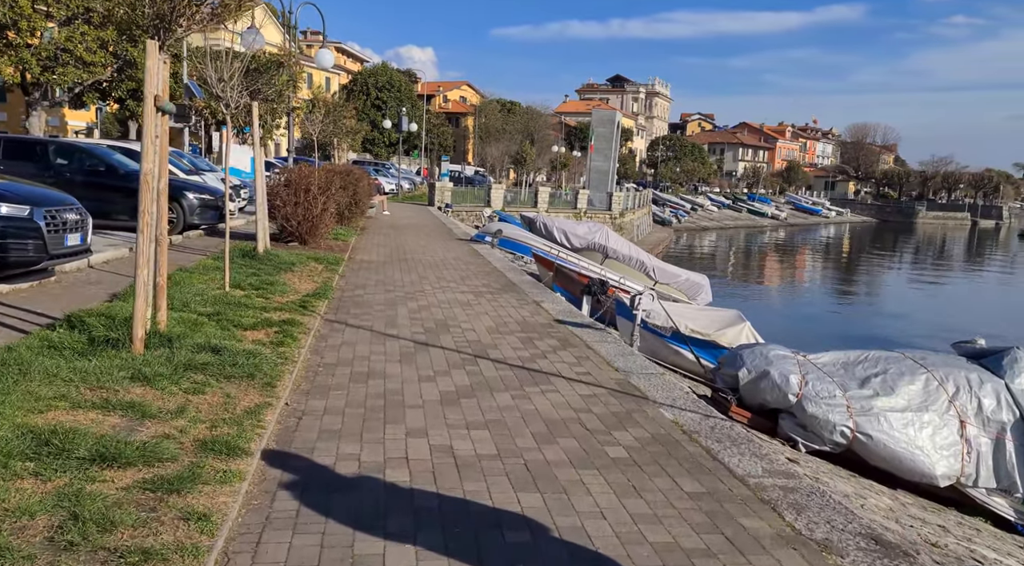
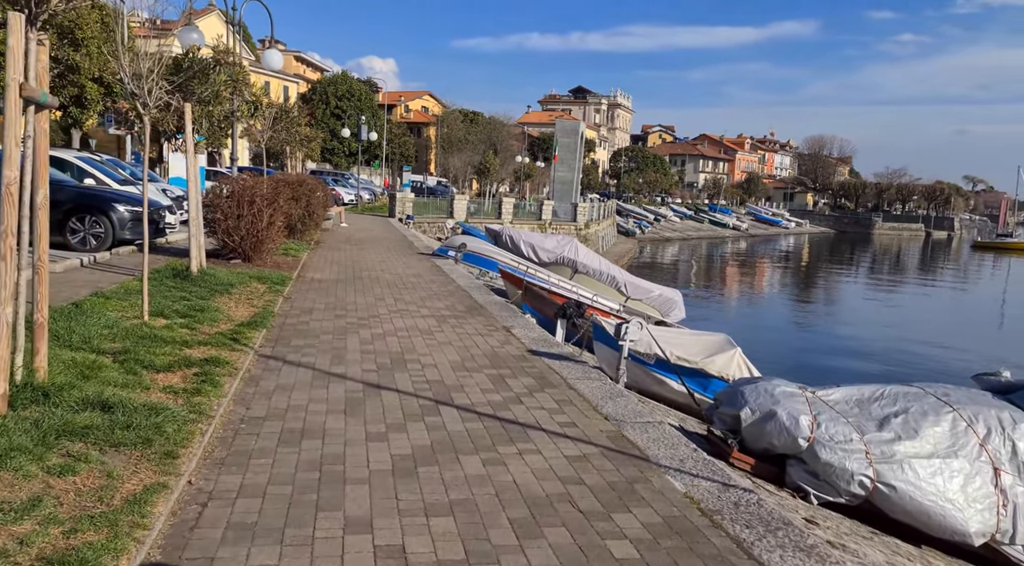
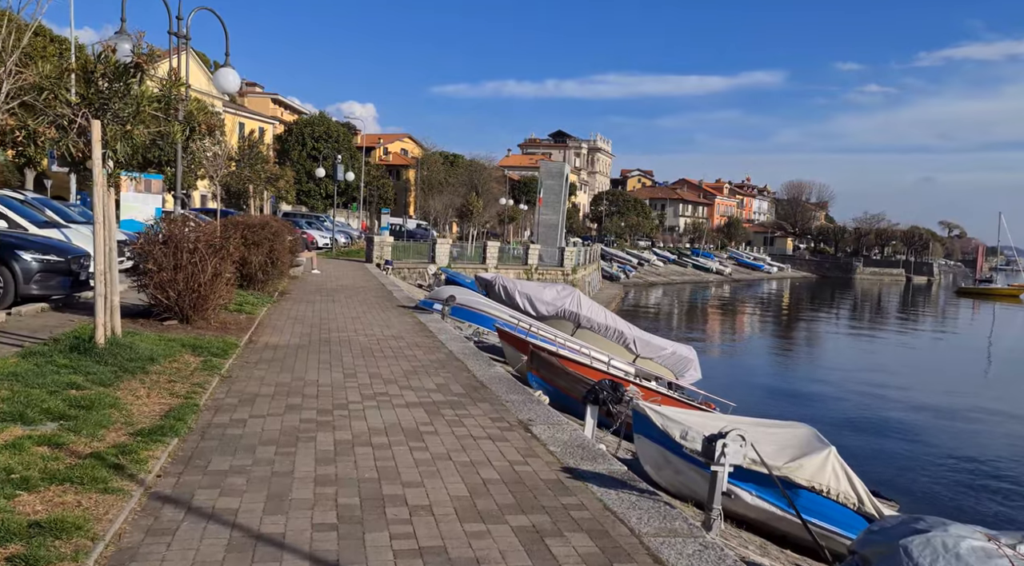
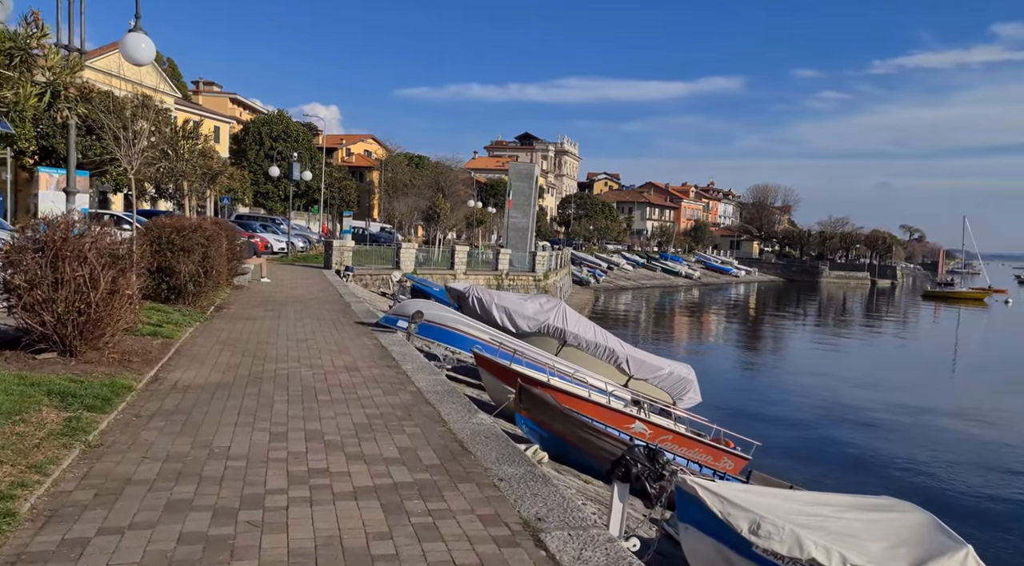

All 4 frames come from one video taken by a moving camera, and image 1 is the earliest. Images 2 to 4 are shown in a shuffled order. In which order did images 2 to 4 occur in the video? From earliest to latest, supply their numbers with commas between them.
2, 3, 4
